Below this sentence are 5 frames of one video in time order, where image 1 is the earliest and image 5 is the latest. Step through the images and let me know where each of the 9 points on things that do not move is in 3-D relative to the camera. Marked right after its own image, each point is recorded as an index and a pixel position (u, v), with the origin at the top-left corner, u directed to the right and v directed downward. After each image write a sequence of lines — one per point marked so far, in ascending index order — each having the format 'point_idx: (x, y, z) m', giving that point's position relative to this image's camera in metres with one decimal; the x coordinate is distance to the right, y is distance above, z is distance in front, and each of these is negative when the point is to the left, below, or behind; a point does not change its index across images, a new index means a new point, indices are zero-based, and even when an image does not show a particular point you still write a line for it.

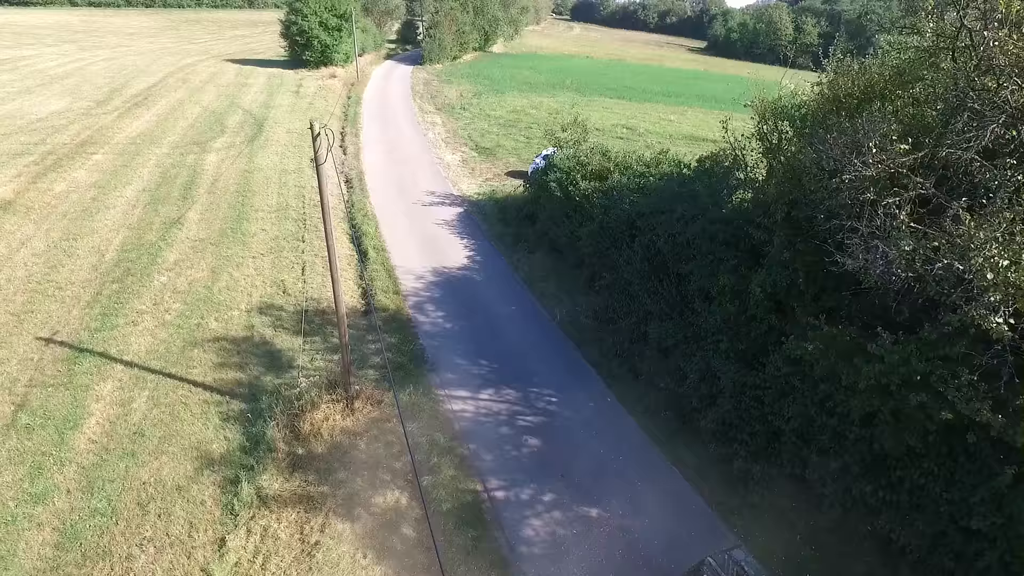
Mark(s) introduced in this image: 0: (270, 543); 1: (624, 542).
0: (-2.2, -2.4, +6.5) m
1: (+1.1, -2.5, +6.8) m
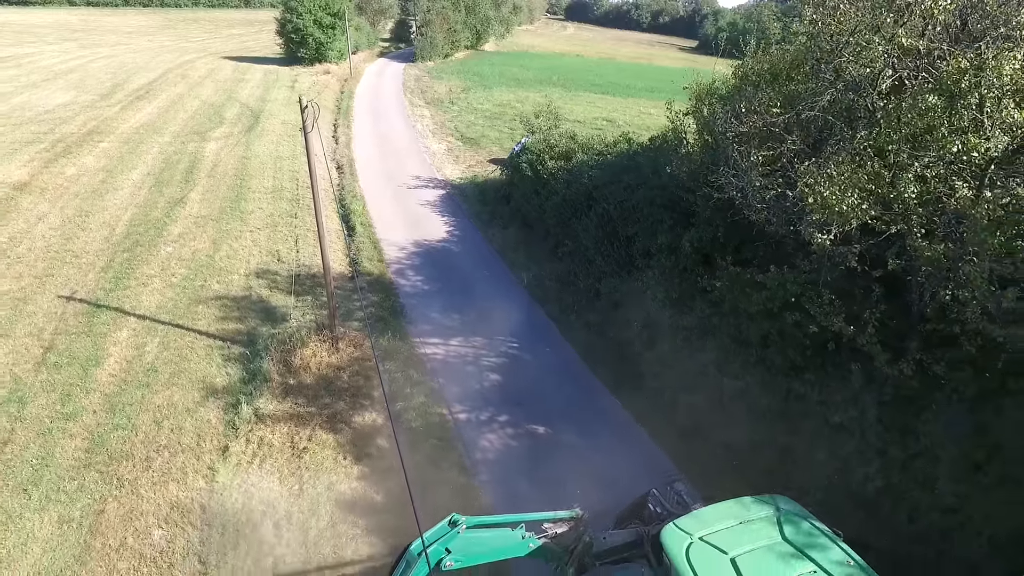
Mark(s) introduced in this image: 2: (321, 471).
0: (-2.7, -1.8, +7.8) m
1: (+0.6, -1.9, +8.1) m
2: (-2.0, -2.0, +7.5) m
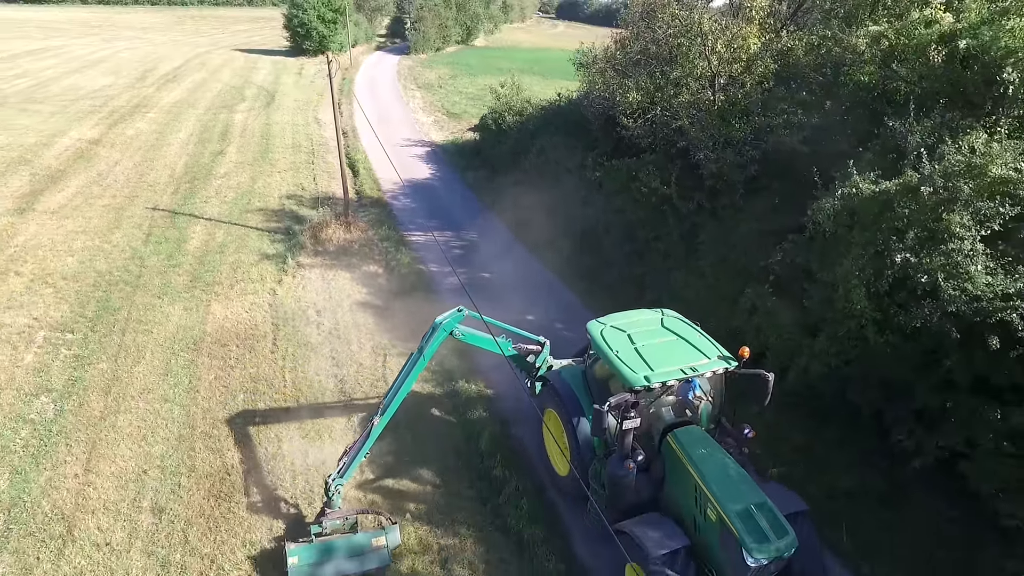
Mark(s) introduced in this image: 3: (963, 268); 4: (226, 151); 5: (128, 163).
0: (-3.5, +0.1, +12.0) m
1: (-0.2, 0.0, +12.4) m
2: (-2.8, -0.1, +11.7) m
3: (+4.0, +0.1, +6.2) m
4: (-8.2, +3.9, +19.9) m
5: (-10.1, +3.3, +18.4) m
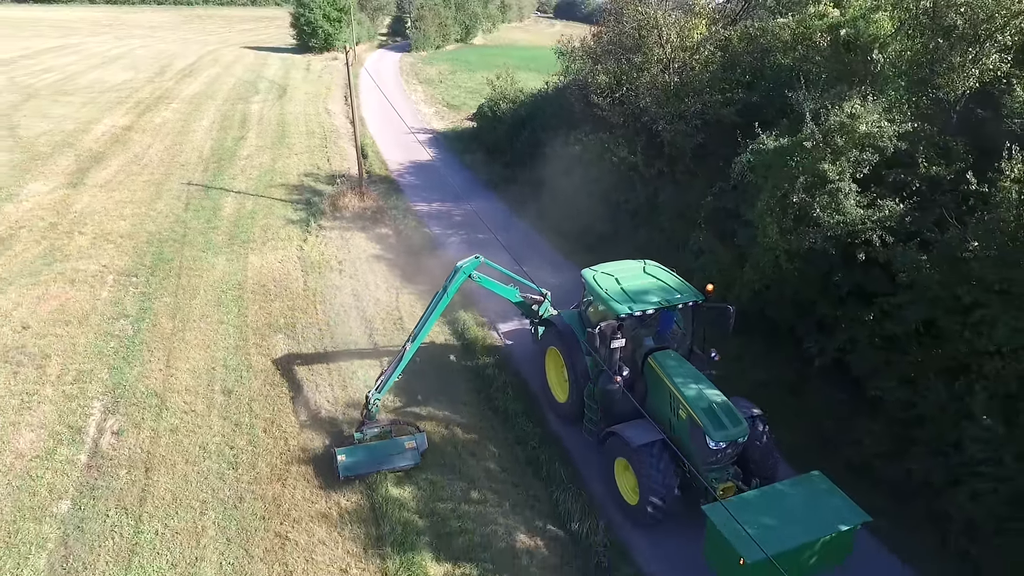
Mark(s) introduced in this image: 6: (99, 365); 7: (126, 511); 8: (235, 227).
0: (-3.7, +1.0, +14.0) m
1: (-0.3, +0.9, +14.4) m
2: (-3.0, +0.8, +13.8) m
3: (+3.9, +1.0, +8.2) m
4: (-8.4, +4.8, +21.9) m
5: (-10.3, +4.2, +20.4) m
6: (-5.5, -1.0, +9.2) m
7: (-3.7, -2.1, +6.7) m
8: (-5.8, +1.3, +14.6) m
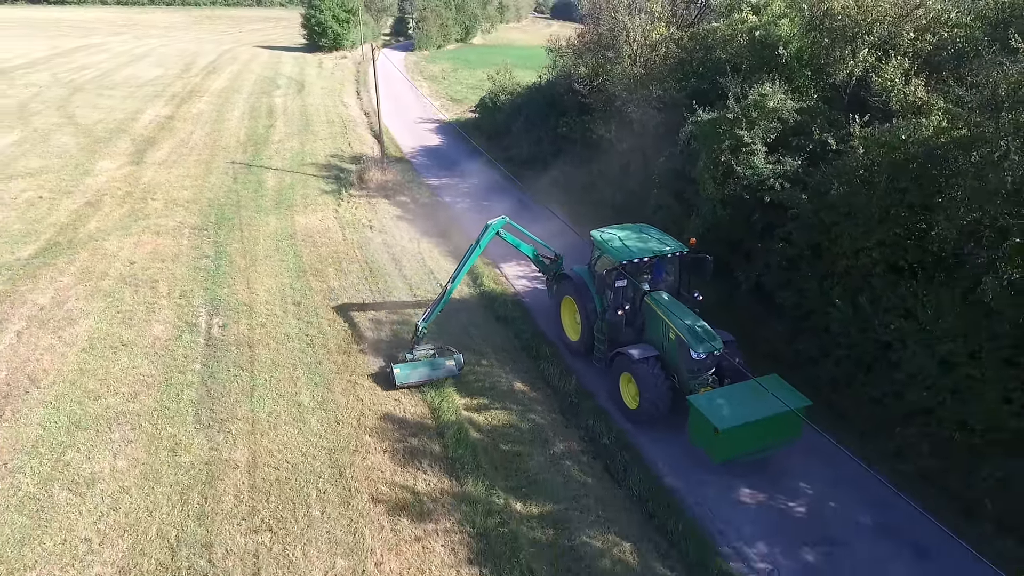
0: (-3.7, +2.0, +16.9) m
1: (-0.4, +1.9, +17.3) m
2: (-3.0, +1.8, +16.6) m
3: (+3.9, +2.0, +11.2) m
4: (-8.4, +5.8, +24.8) m
5: (-10.4, +5.2, +23.3) m
6: (-5.5, 0.0, +12.1) m
7: (-3.7, -1.1, +9.6) m
8: (-5.9, +2.3, +17.5) m
